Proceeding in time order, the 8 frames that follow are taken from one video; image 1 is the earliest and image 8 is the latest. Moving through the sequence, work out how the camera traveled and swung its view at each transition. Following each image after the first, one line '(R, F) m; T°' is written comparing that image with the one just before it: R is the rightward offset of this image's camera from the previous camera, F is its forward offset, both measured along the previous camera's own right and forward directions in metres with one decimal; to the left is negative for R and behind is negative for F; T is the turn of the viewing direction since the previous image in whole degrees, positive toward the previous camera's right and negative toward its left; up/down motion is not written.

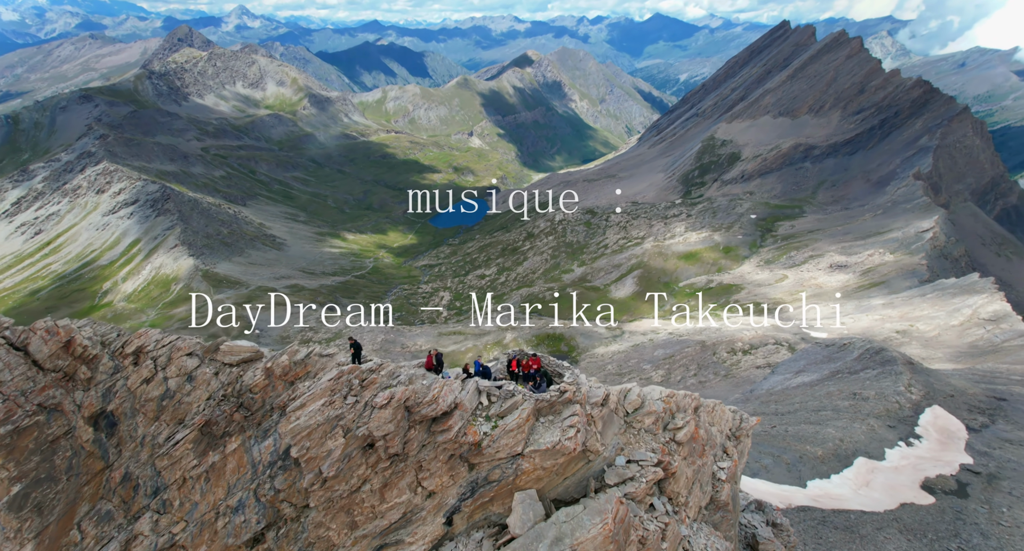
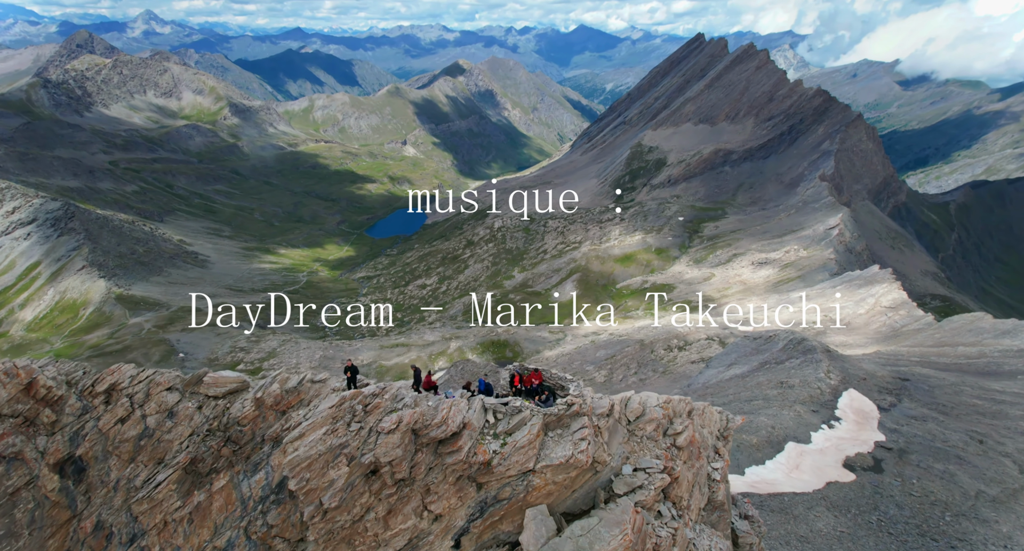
(-1.7, -0.4) m; +7°
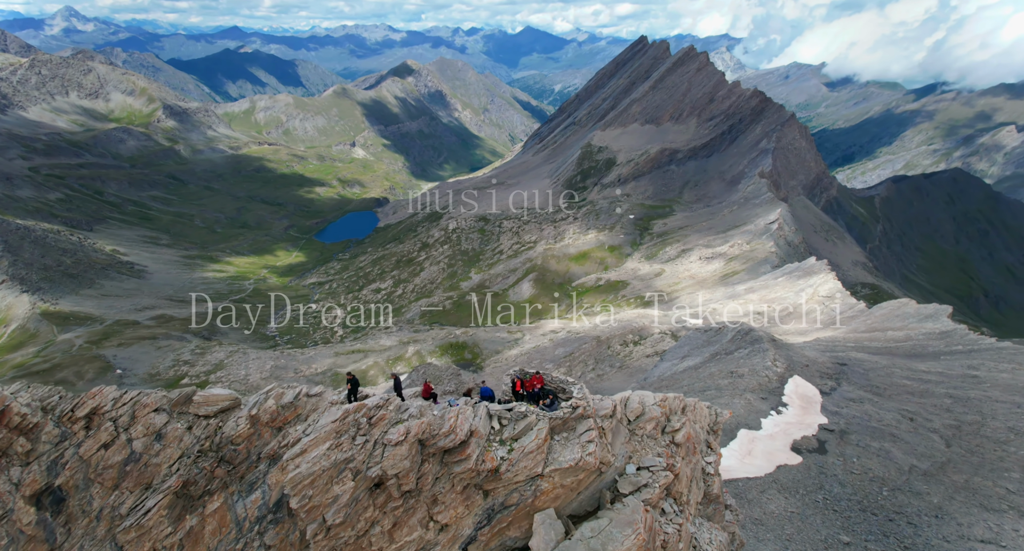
(-1.3, -0.2) m; +5°
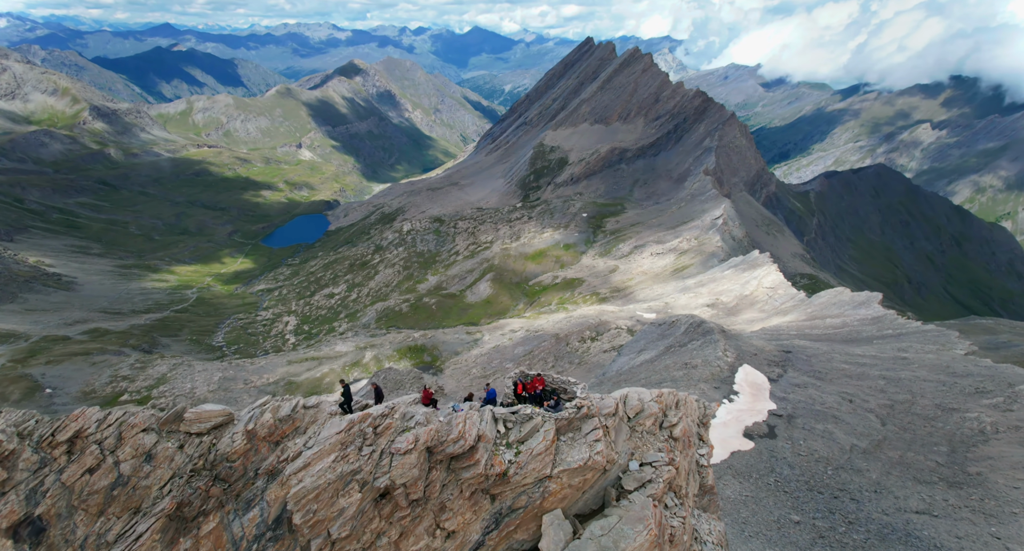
(-1.3, -0.1) m; +5°
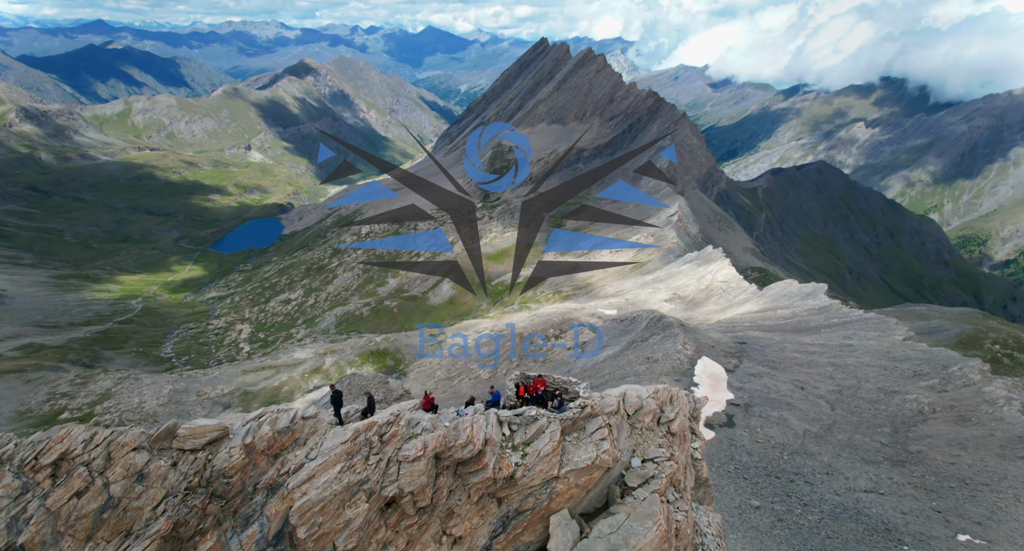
(-1.2, 0.0) m; +5°
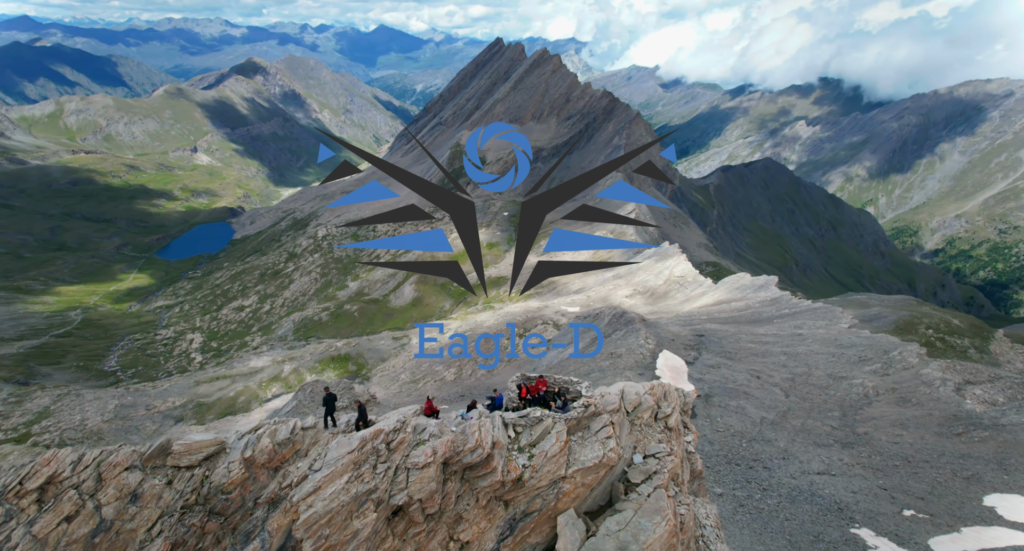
(-1.2, +0.1) m; +4°
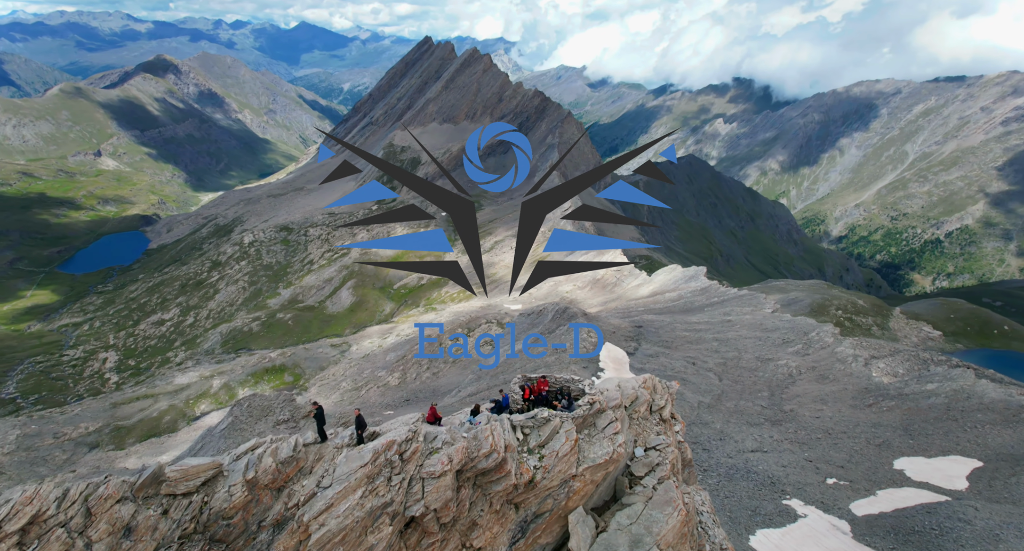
(-1.8, +0.4) m; +7°
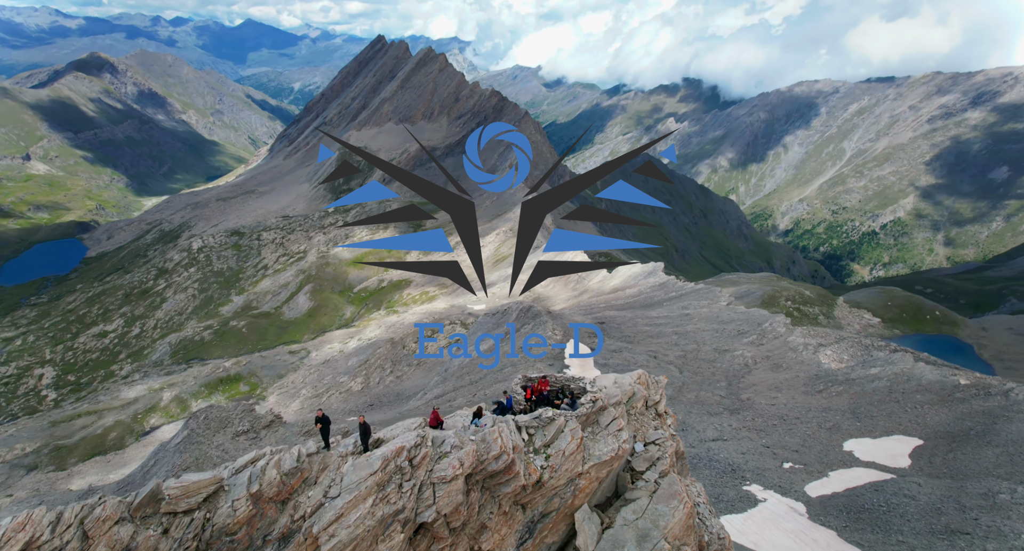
(-1.1, +0.3) m; +4°
